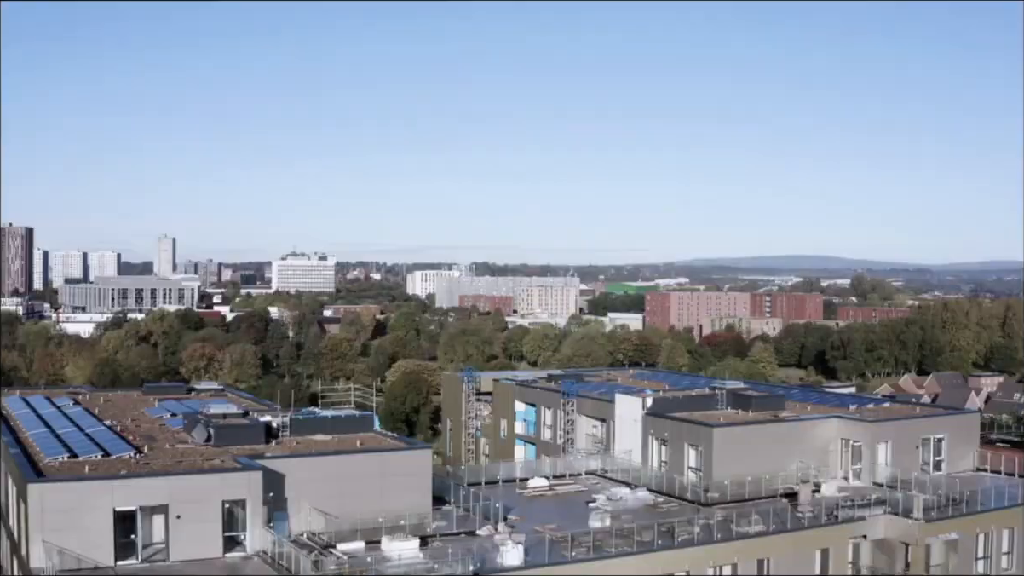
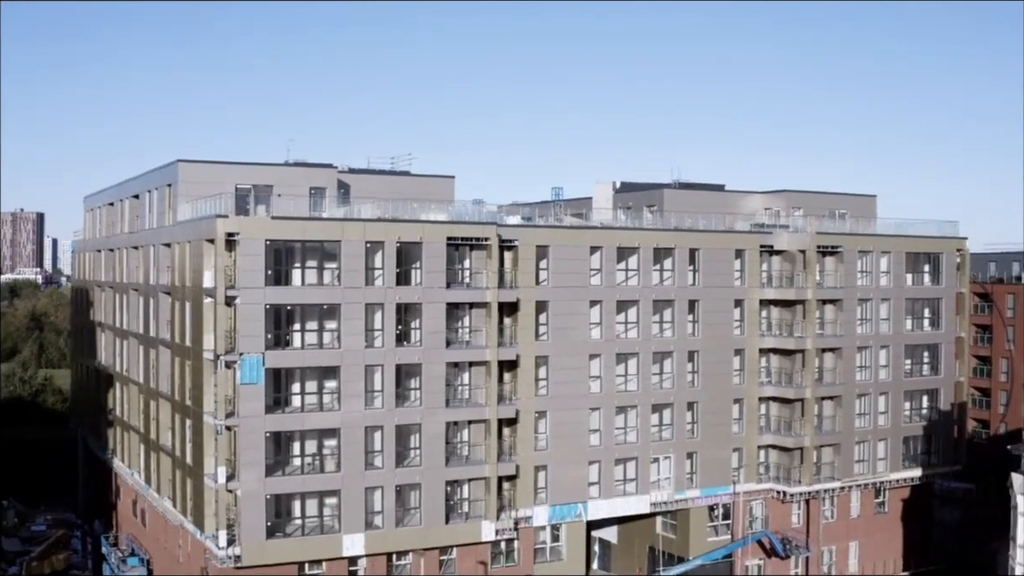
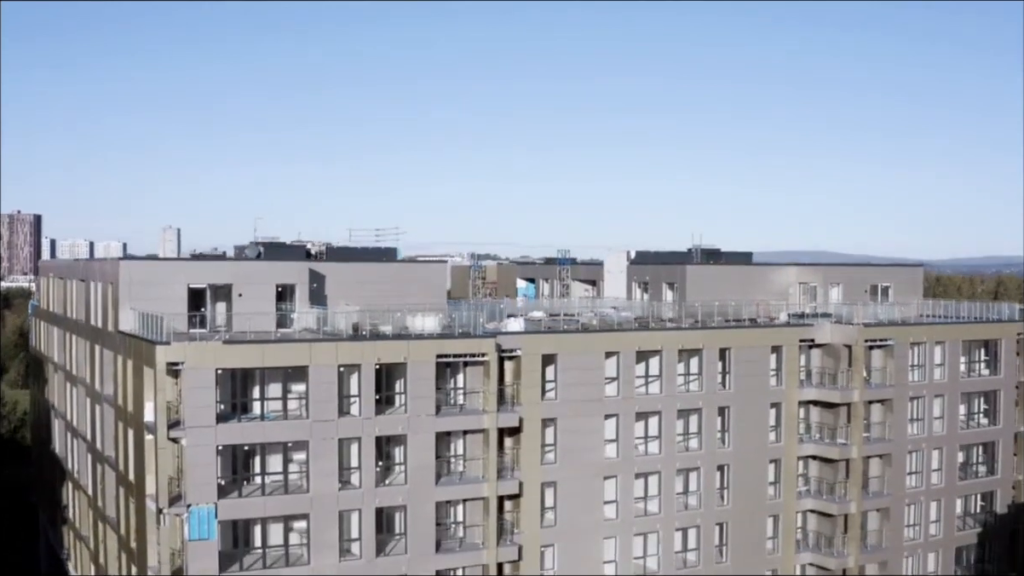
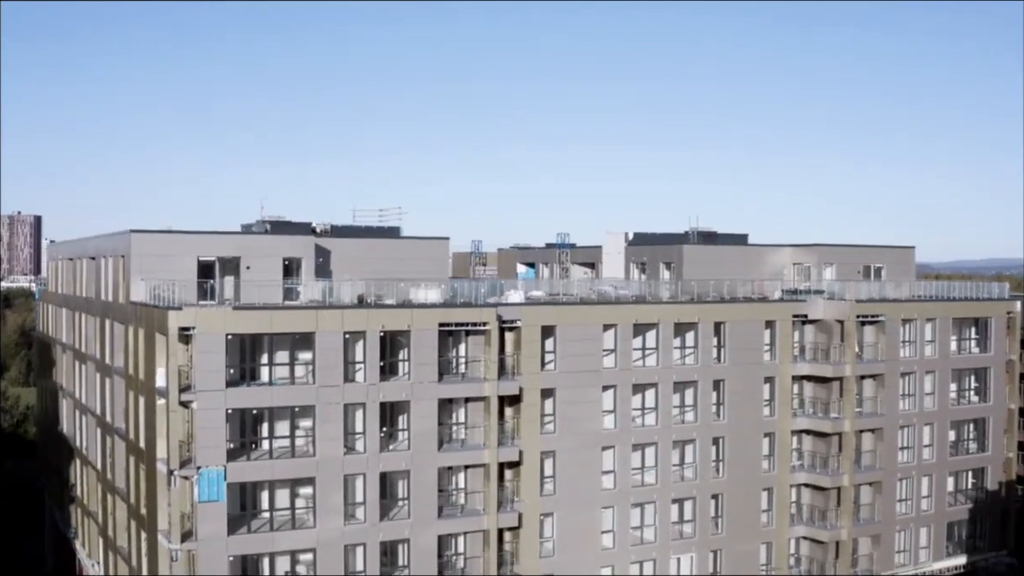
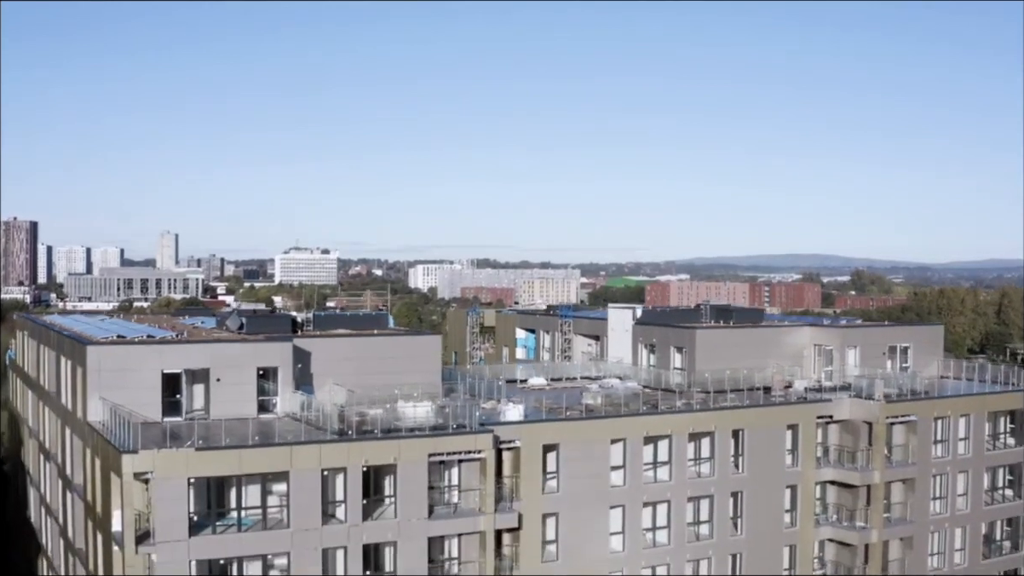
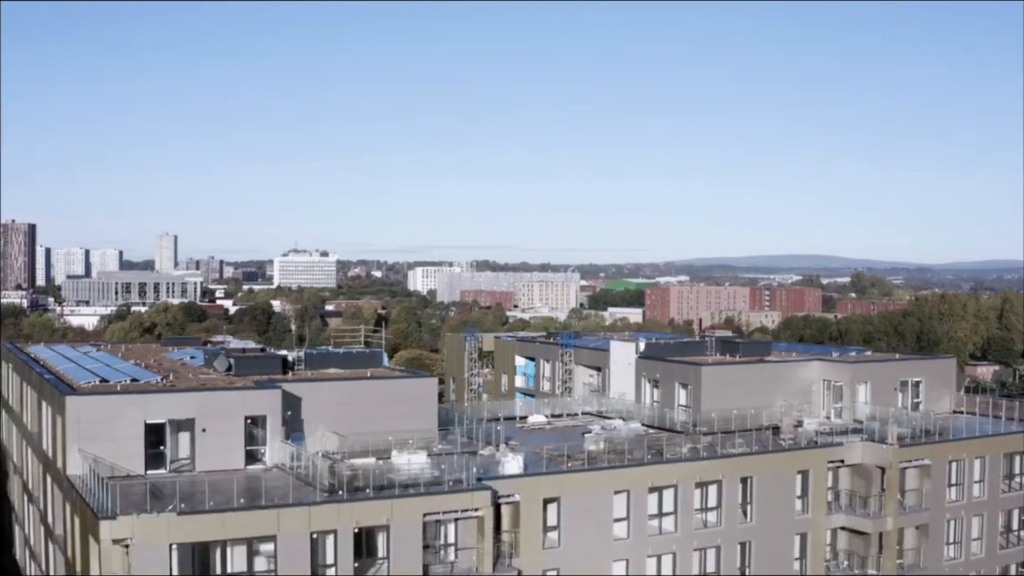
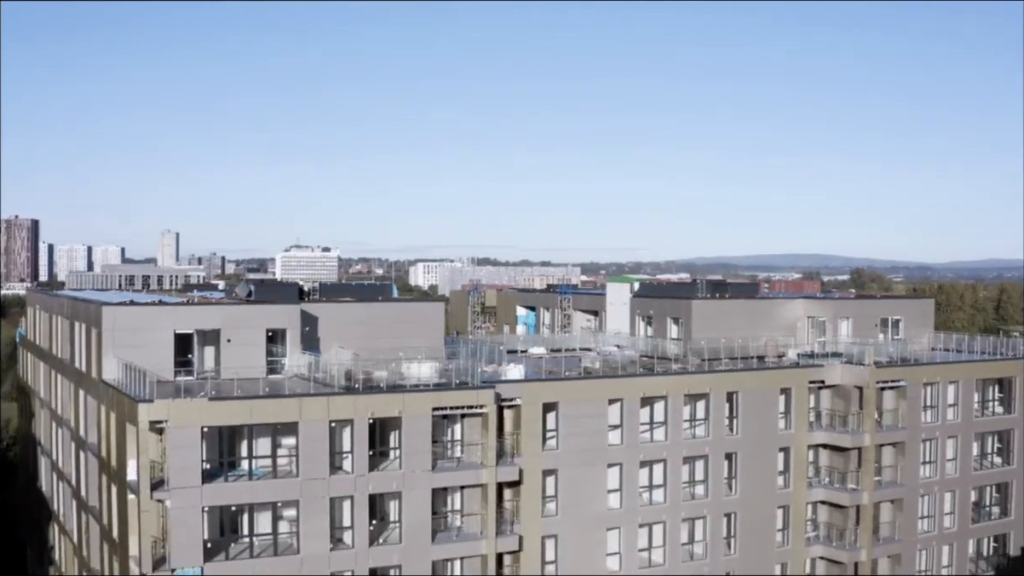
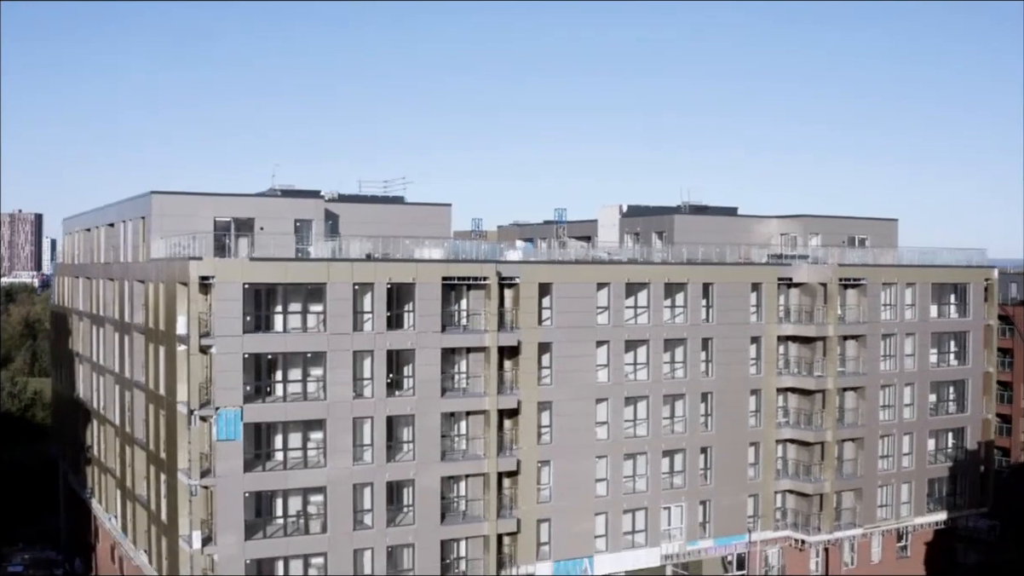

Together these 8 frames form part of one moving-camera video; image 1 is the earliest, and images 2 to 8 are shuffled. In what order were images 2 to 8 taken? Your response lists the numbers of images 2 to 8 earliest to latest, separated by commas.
6, 5, 7, 3, 4, 8, 2
